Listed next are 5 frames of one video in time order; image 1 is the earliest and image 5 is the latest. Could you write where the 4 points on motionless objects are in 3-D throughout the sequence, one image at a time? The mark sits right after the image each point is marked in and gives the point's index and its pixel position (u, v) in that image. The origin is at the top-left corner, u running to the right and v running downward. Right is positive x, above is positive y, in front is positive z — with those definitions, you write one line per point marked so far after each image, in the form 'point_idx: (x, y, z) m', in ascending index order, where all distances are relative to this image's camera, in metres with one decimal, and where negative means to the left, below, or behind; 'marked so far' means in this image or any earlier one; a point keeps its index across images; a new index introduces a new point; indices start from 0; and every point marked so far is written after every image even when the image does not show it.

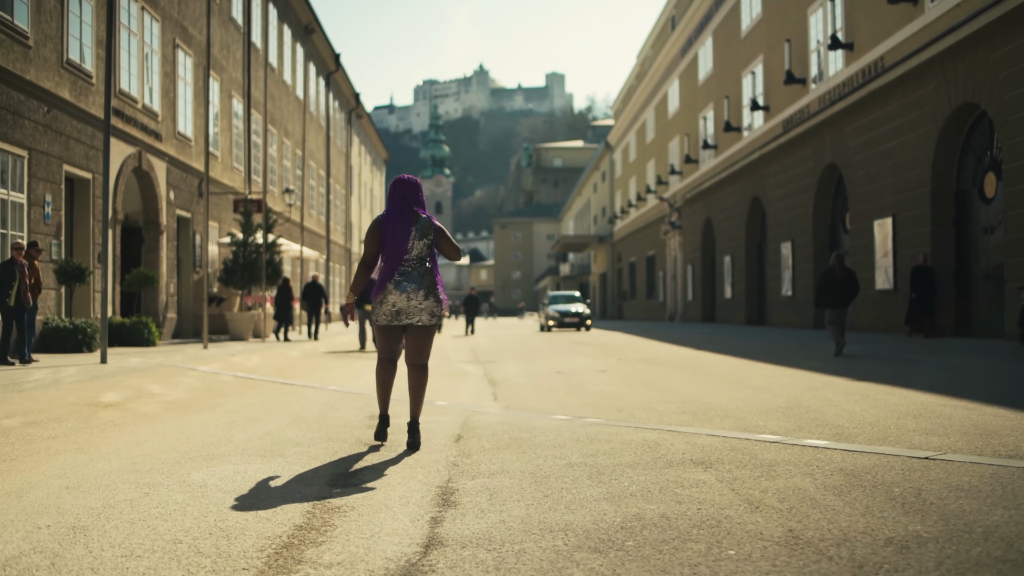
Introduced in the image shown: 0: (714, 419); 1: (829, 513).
0: (+1.4, -0.9, +6.8) m
1: (+1.2, -0.9, +3.8) m
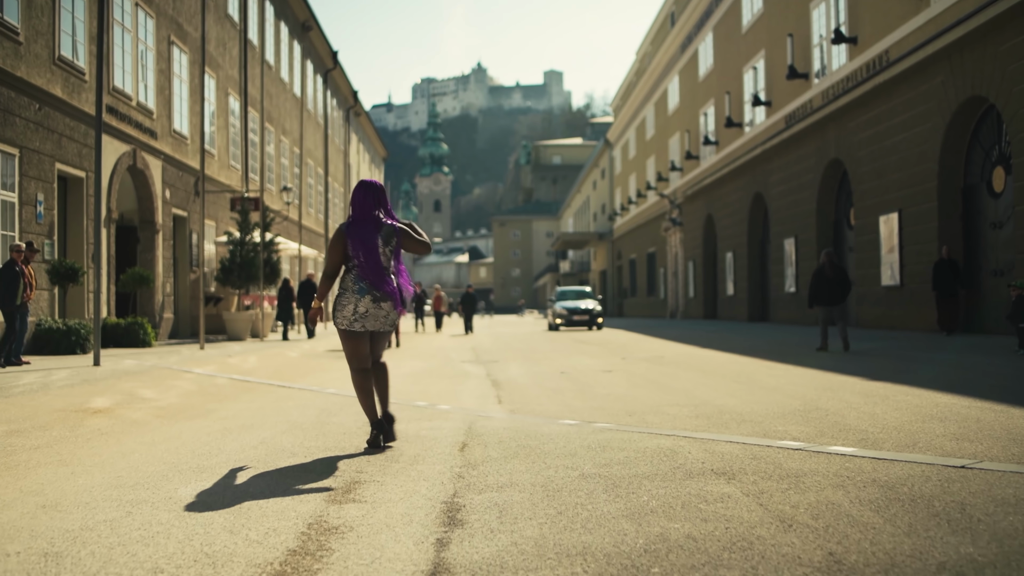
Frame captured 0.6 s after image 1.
0: (+1.5, -0.9, +6.5) m
1: (+1.3, -0.9, +3.4) m
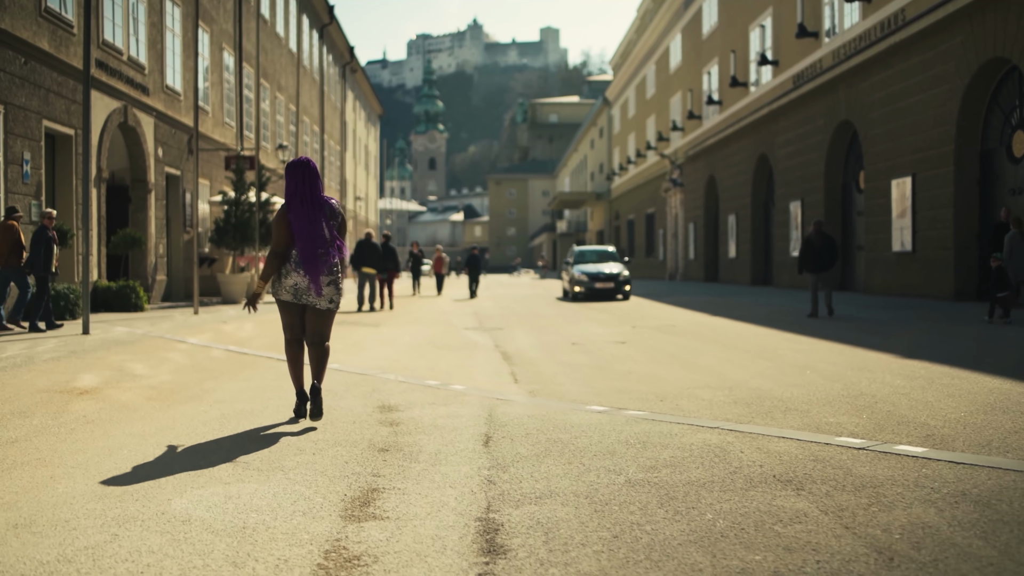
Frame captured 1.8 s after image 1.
0: (+1.6, -0.8, +5.9) m
1: (+1.4, -0.9, +2.9) m
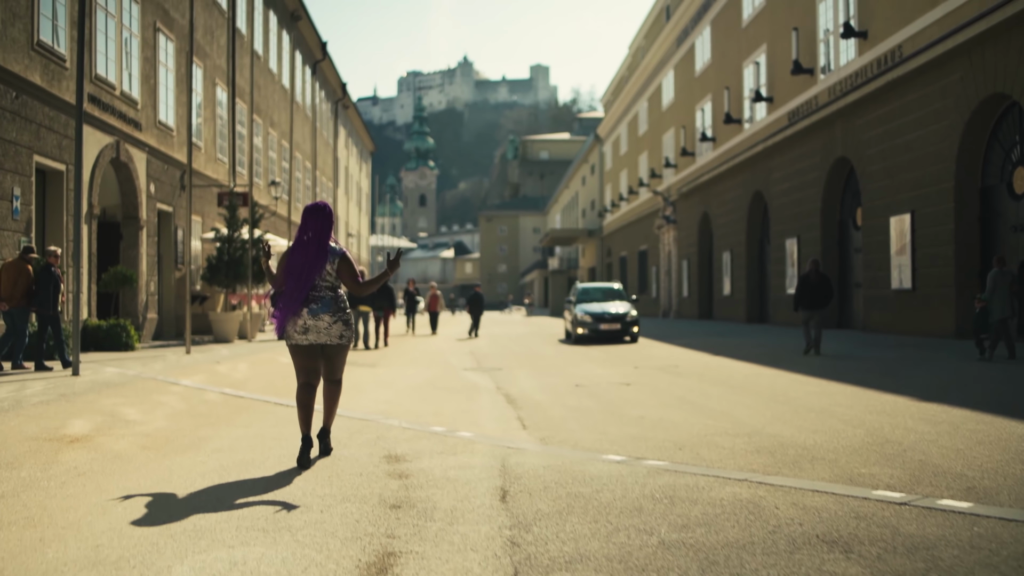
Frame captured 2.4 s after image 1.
0: (+1.7, -1.0, +5.7) m
1: (+1.6, -1.0, +2.7) m
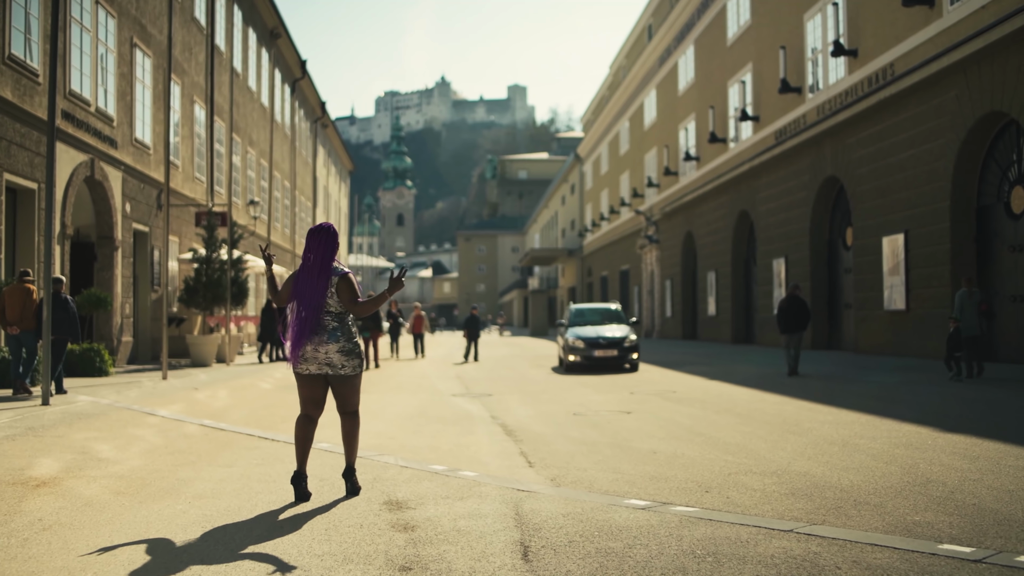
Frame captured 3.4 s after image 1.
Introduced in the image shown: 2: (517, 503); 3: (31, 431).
0: (+1.8, -1.2, +5.2) m
1: (+1.7, -1.1, +2.2) m
2: (0.0, -1.2, +5.4) m
3: (-4.3, -1.3, +8.6) m
